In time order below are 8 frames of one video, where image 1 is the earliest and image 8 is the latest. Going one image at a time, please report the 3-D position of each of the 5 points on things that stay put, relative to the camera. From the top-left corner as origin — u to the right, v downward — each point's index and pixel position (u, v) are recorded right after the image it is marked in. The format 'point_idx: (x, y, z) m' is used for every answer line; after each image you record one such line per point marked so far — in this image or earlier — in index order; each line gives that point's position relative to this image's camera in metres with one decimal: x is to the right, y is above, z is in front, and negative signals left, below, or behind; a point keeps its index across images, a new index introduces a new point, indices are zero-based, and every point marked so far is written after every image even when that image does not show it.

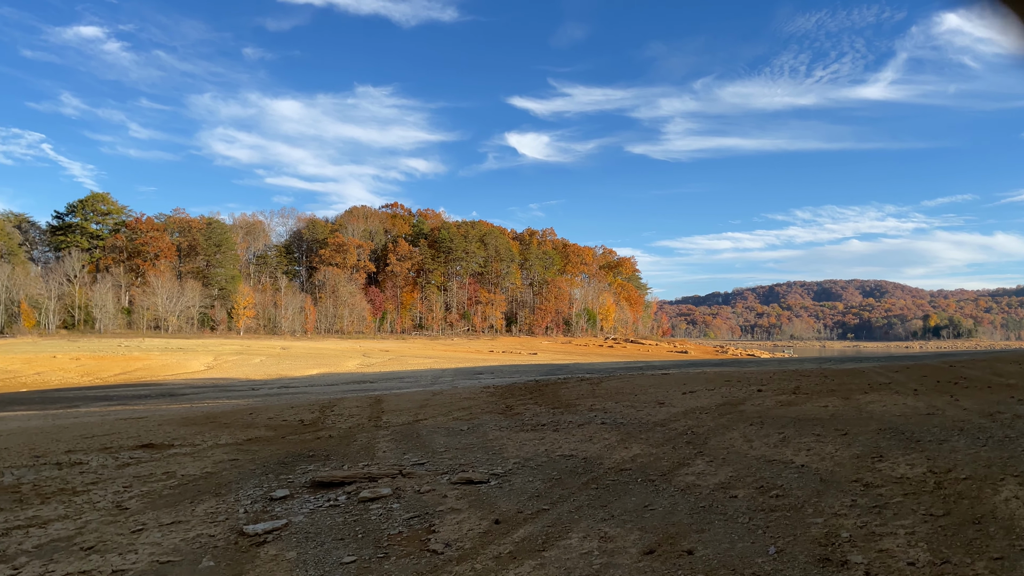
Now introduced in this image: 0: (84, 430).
0: (-9.3, -3.1, +11.8) m
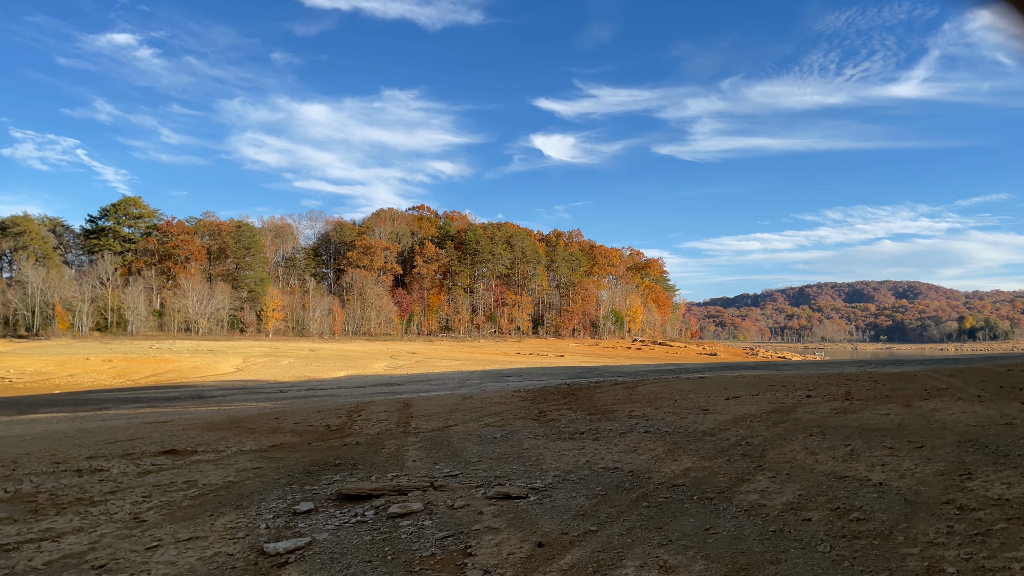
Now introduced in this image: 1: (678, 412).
0: (-8.6, -3.1, +11.7) m
1: (+3.4, -2.5, +11.3) m
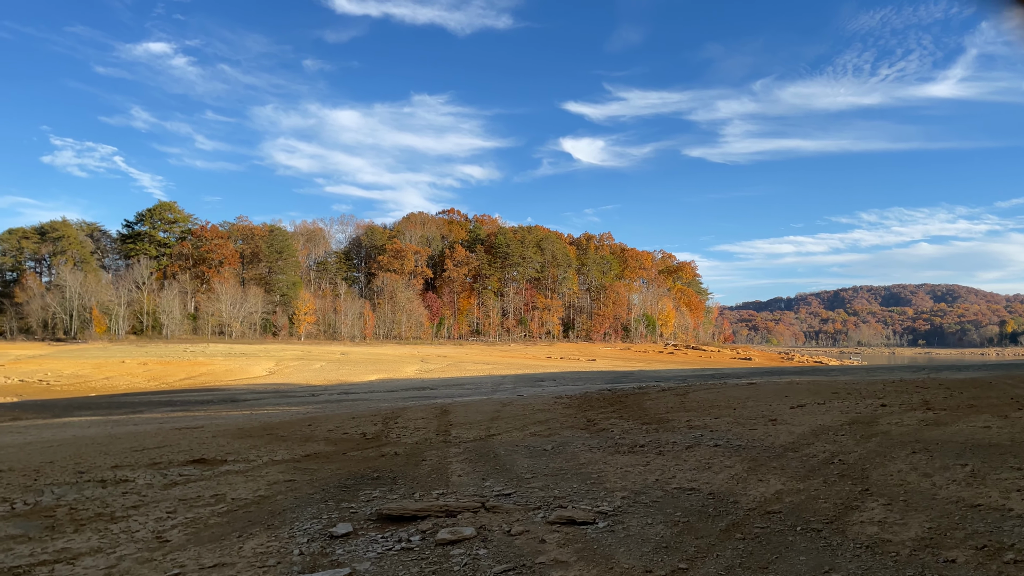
0: (-7.7, -3.1, +11.2) m
1: (+4.3, -2.5, +10.2) m
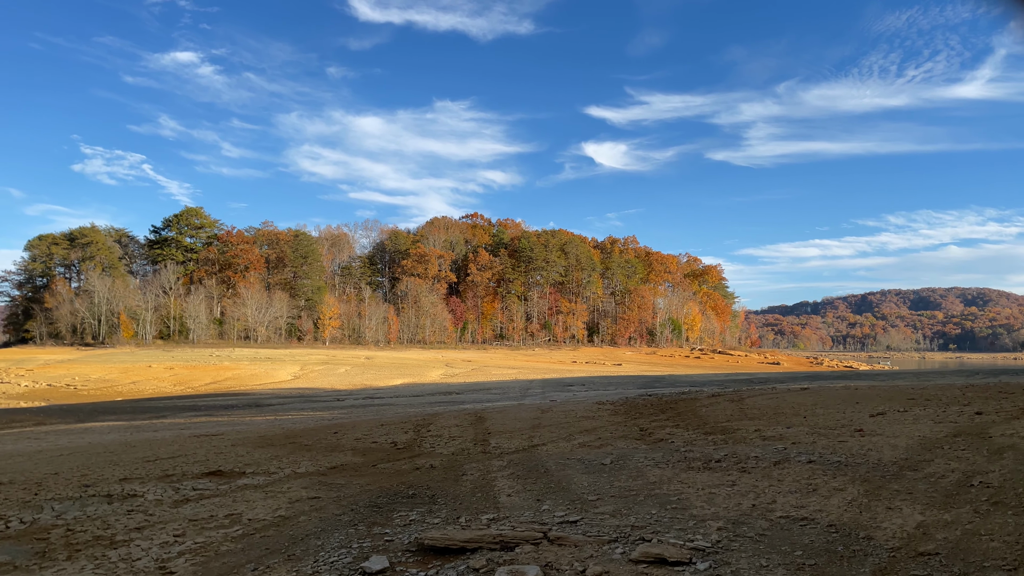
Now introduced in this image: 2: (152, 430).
0: (-6.9, -3.0, +10.4) m
1: (+5.1, -2.3, +8.9) m
2: (-10.3, -4.0, +15.9) m
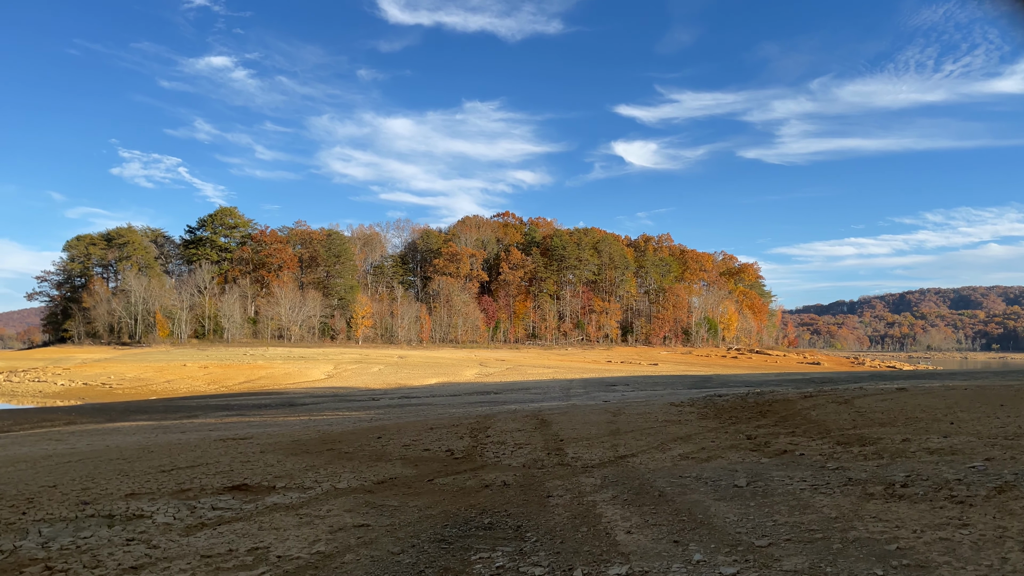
0: (-5.6, -2.7, +8.9) m
1: (+6.2, -1.9, +6.9) m
2: (-8.8, -3.7, +14.7) m
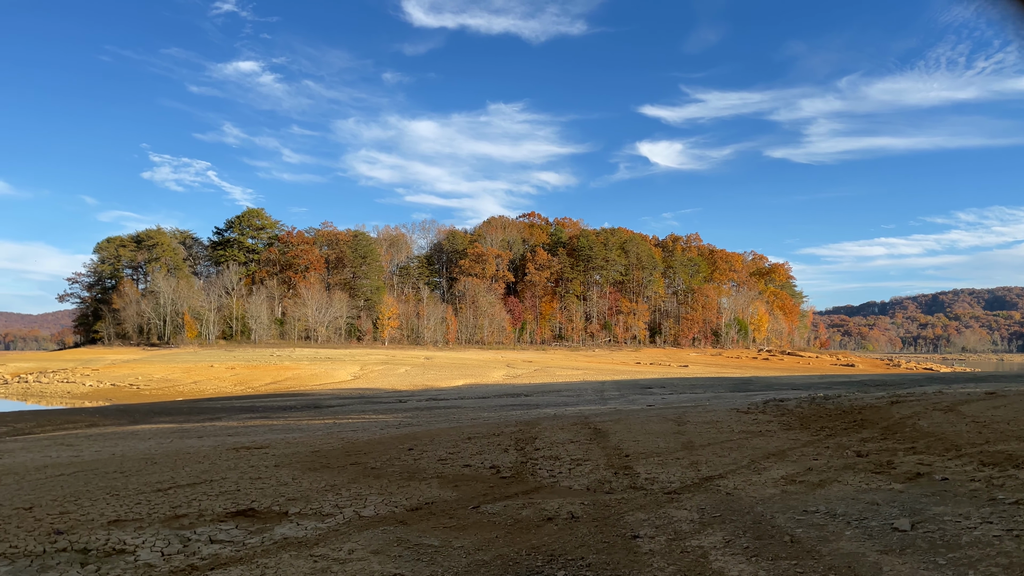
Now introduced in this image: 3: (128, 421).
0: (-4.9, -2.6, +7.8) m
1: (+6.9, -1.7, +5.2) m
2: (-7.8, -3.6, +13.6) m
3: (-13.7, -4.7, +19.7) m
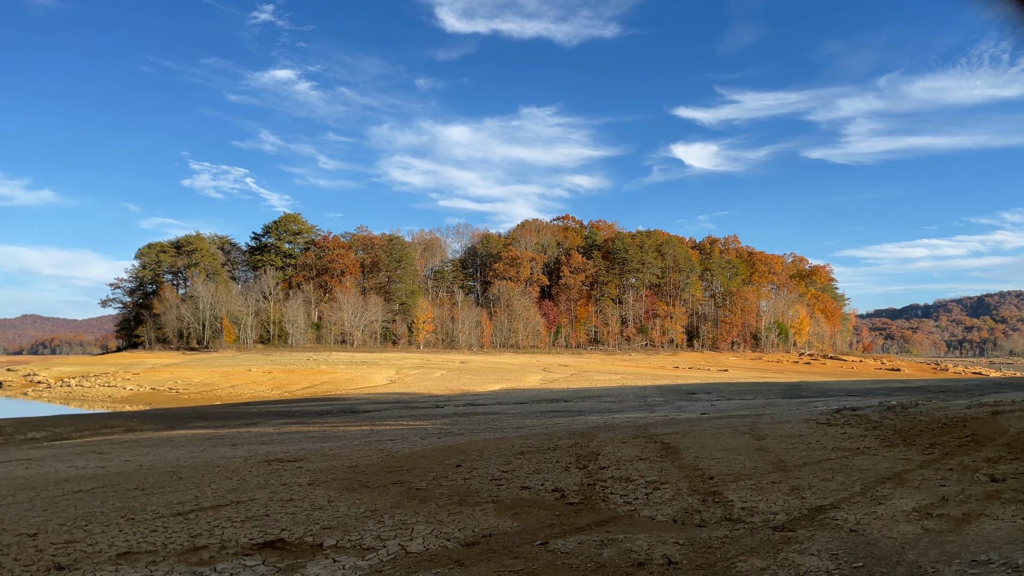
0: (-4.1, -2.5, +7.0) m
1: (+7.5, -1.6, +3.8) m
2: (-6.6, -3.6, +13.0) m
3: (-12.2, -4.8, +19.5) m
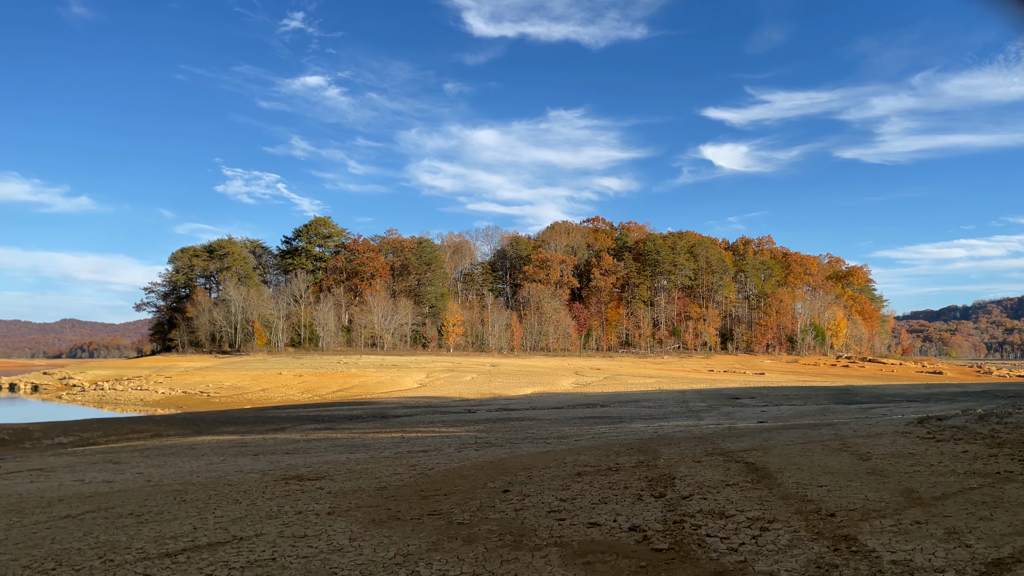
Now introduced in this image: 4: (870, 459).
0: (-3.4, -2.4, +6.0) m
1: (+7.9, -1.4, +2.2) m
2: (-5.7, -3.6, +12.1) m
3: (-10.9, -4.9, +18.8) m
4: (+4.7, -2.3, +7.5) m
